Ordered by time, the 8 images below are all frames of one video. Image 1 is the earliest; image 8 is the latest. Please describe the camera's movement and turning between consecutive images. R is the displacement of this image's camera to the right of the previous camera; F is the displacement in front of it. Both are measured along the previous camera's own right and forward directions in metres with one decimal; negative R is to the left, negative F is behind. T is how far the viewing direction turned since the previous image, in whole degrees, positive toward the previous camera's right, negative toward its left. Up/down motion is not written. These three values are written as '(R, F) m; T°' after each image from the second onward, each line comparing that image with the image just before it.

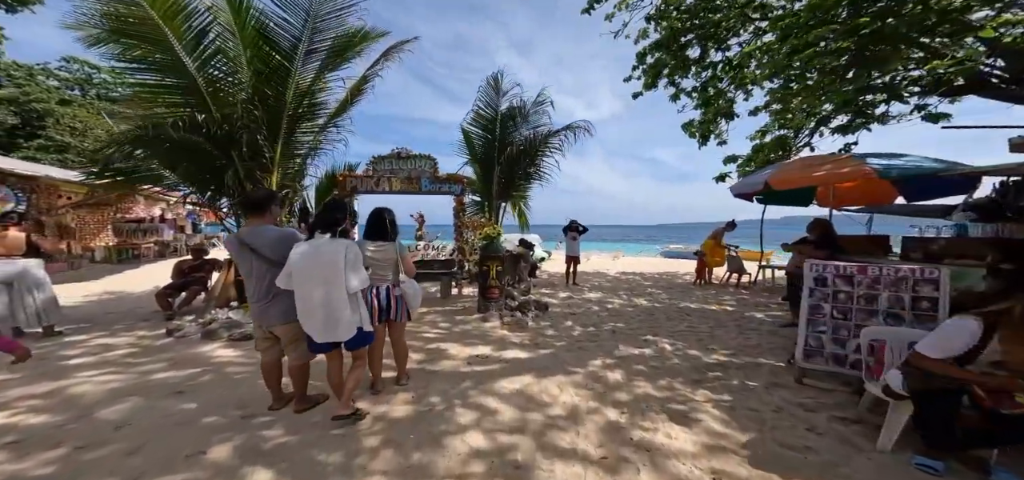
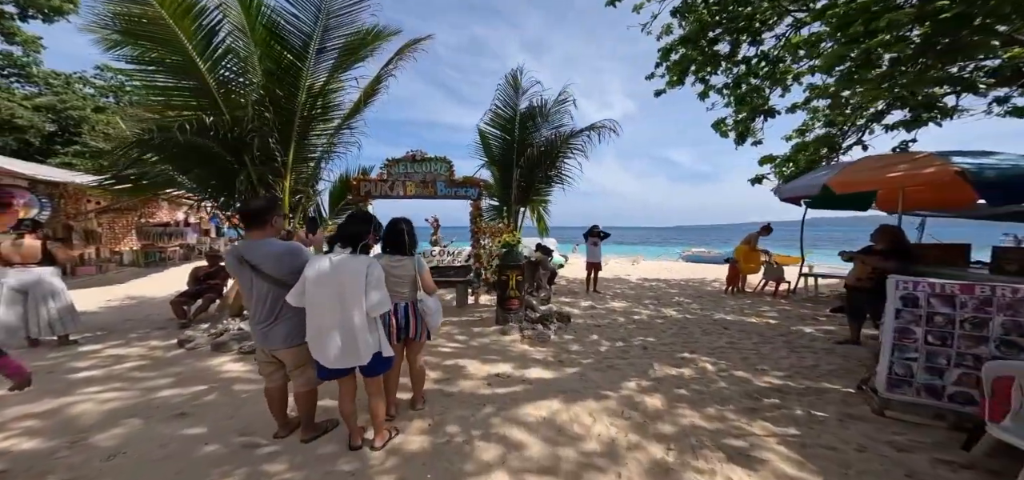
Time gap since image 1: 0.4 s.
(-0.1, +0.4) m; -2°
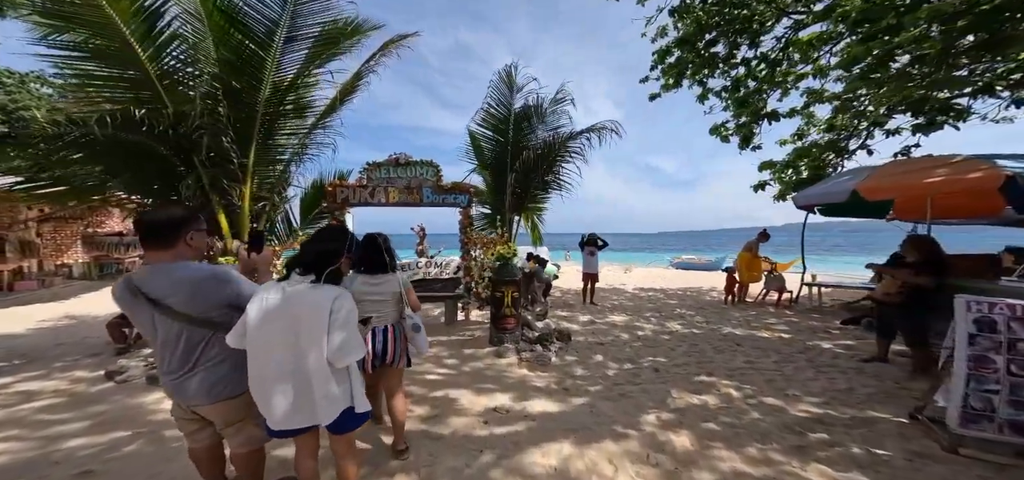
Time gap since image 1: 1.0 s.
(-0.2, +0.6) m; +3°
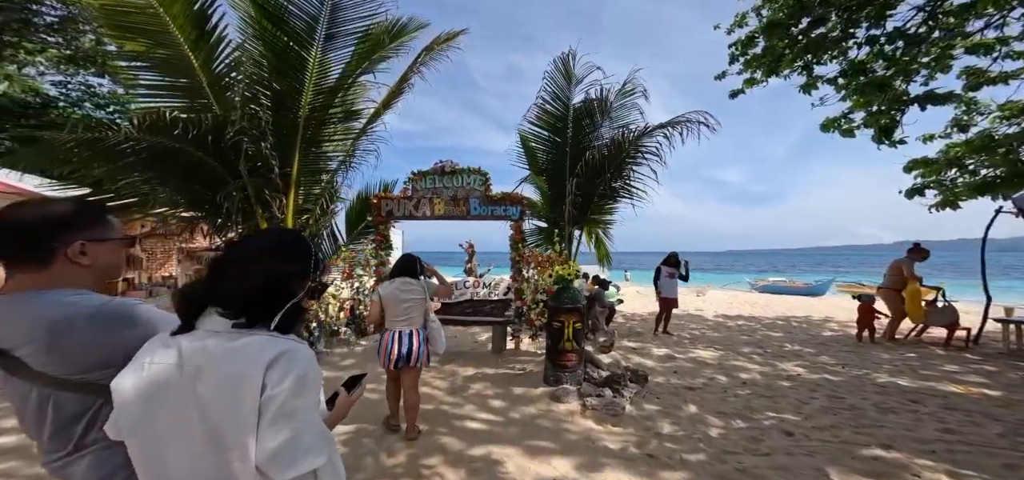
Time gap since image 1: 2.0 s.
(0.0, +1.0) m; -9°
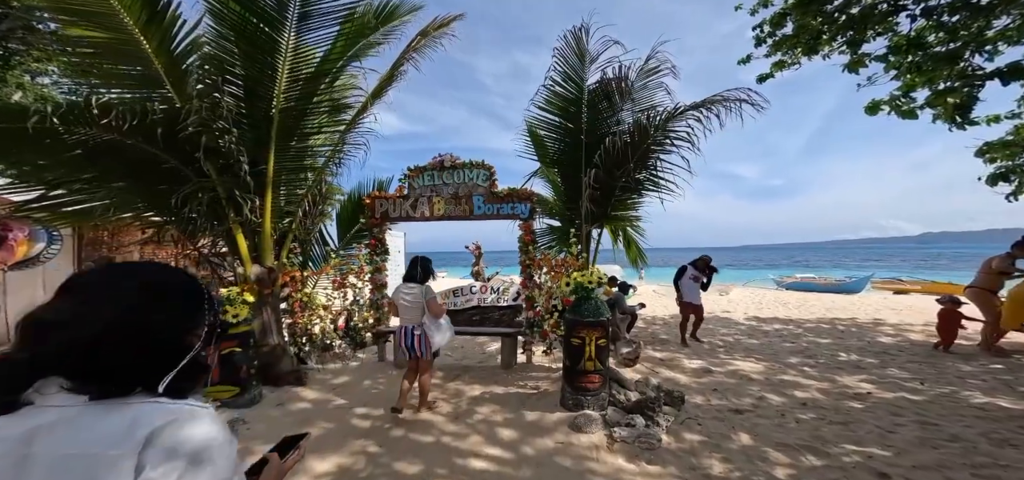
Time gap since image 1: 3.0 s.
(0.0, +0.6) m; -2°
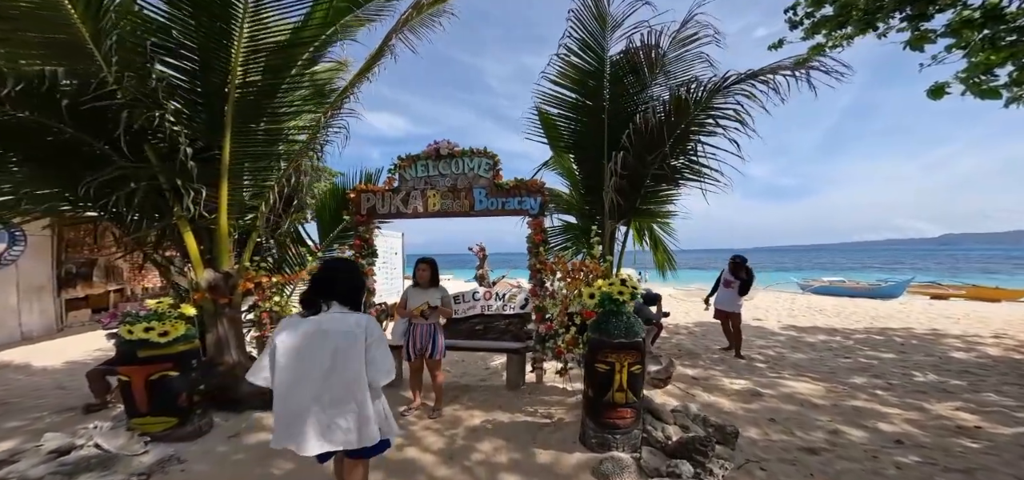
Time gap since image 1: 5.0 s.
(0.0, +0.7) m; -1°
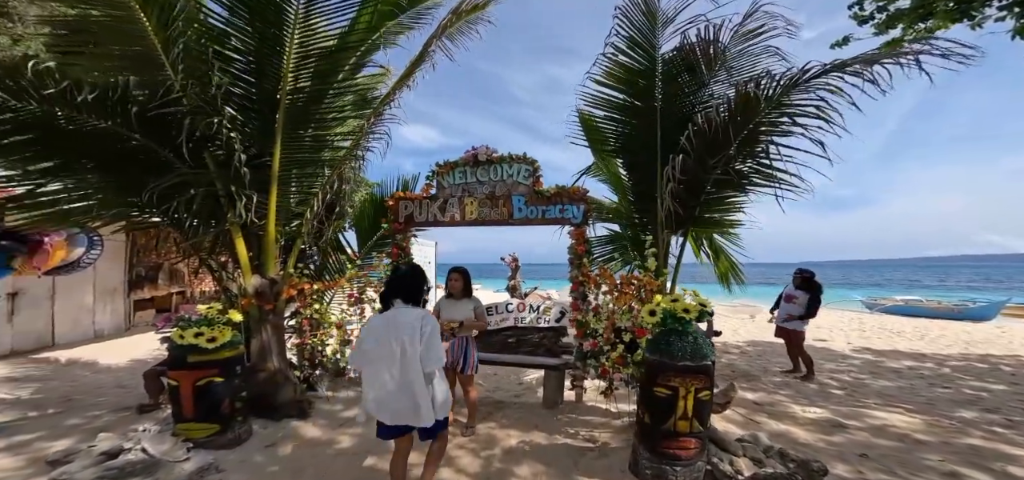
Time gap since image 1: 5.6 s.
(0.0, +0.2) m; -5°
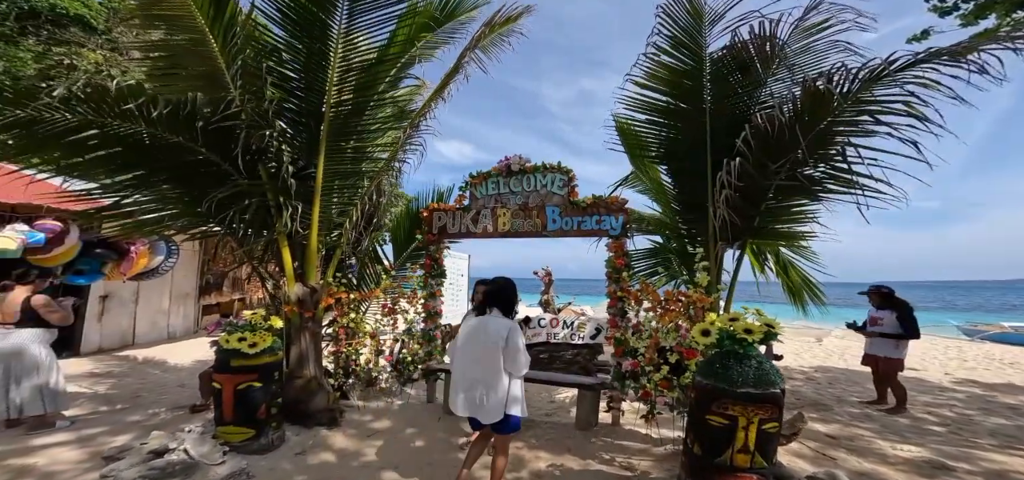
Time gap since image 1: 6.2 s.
(+0.2, +0.1) m; -7°
